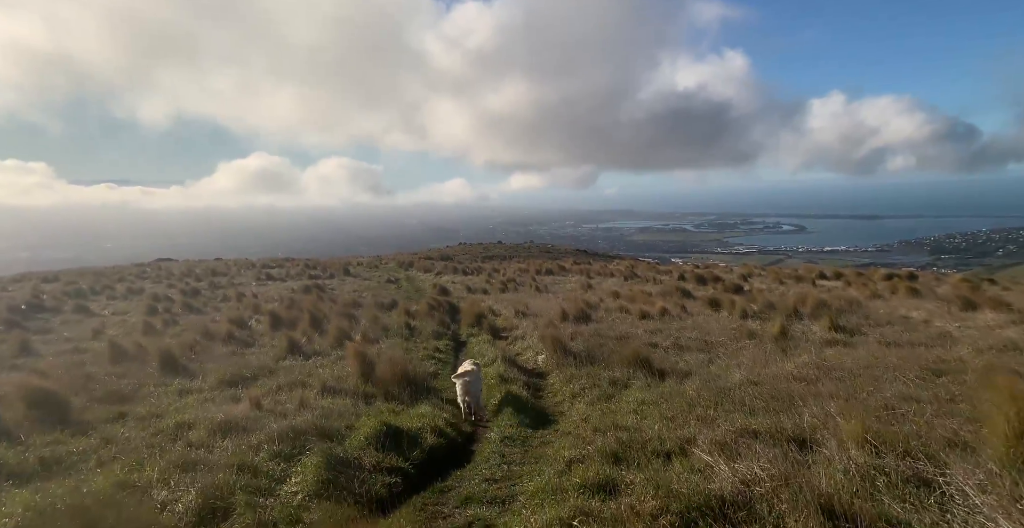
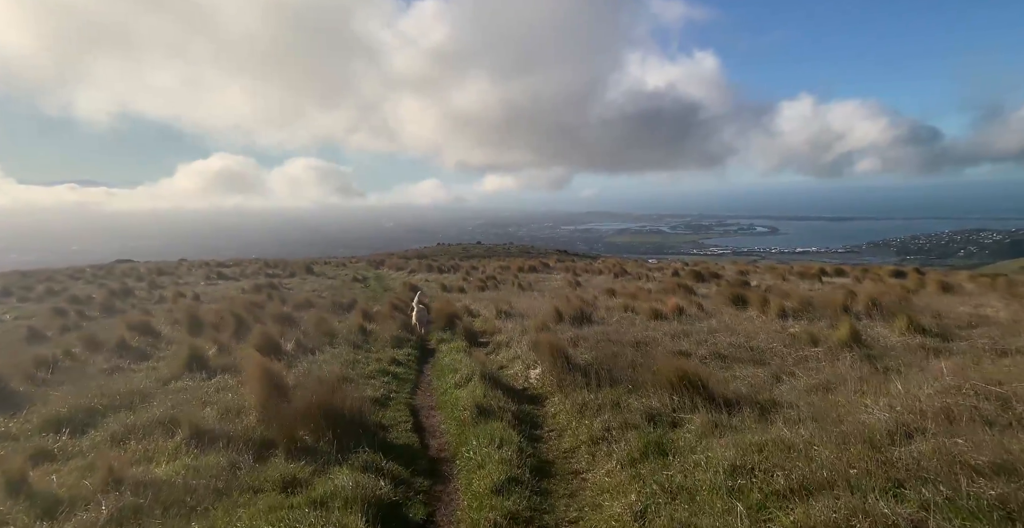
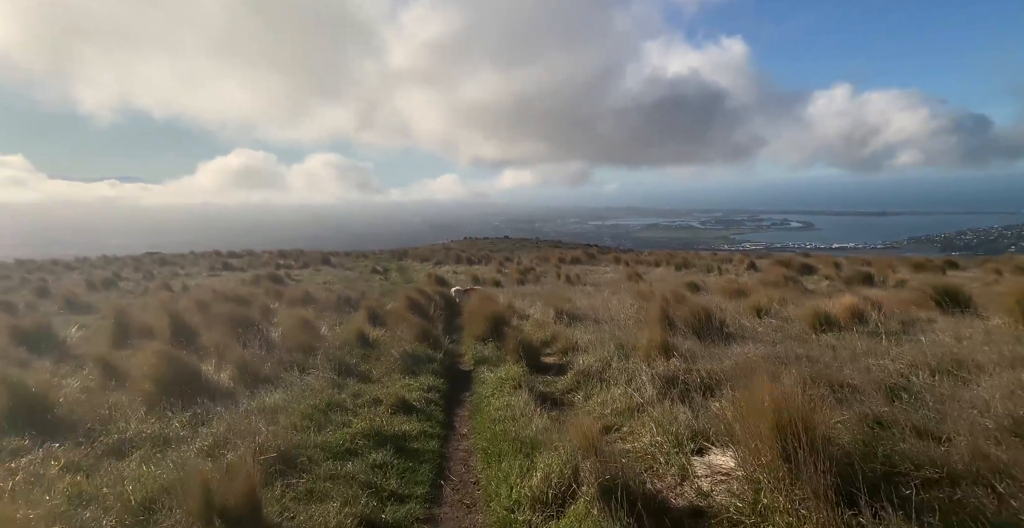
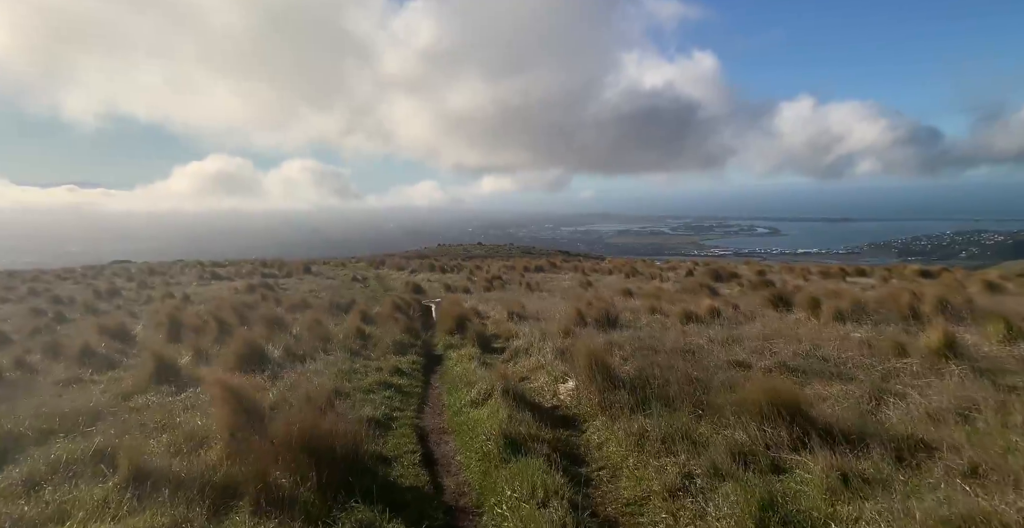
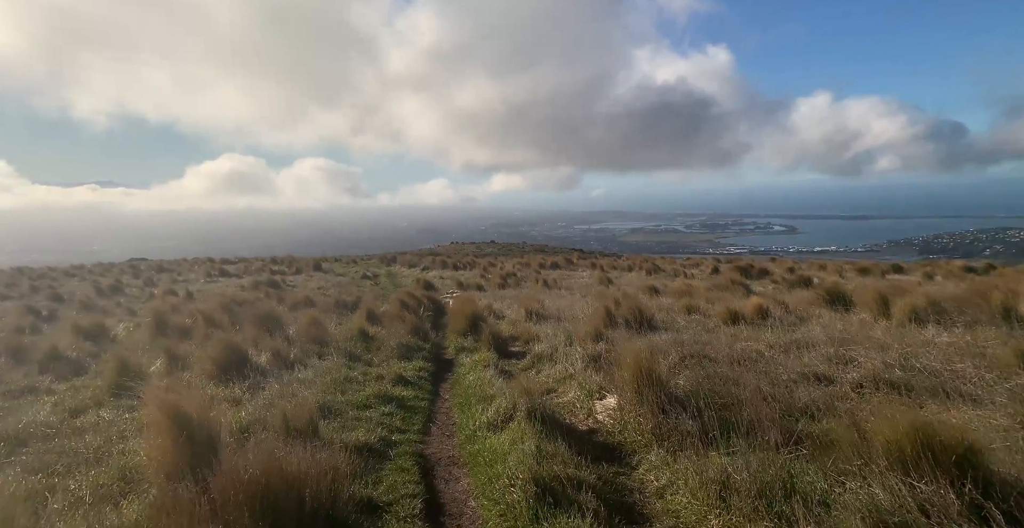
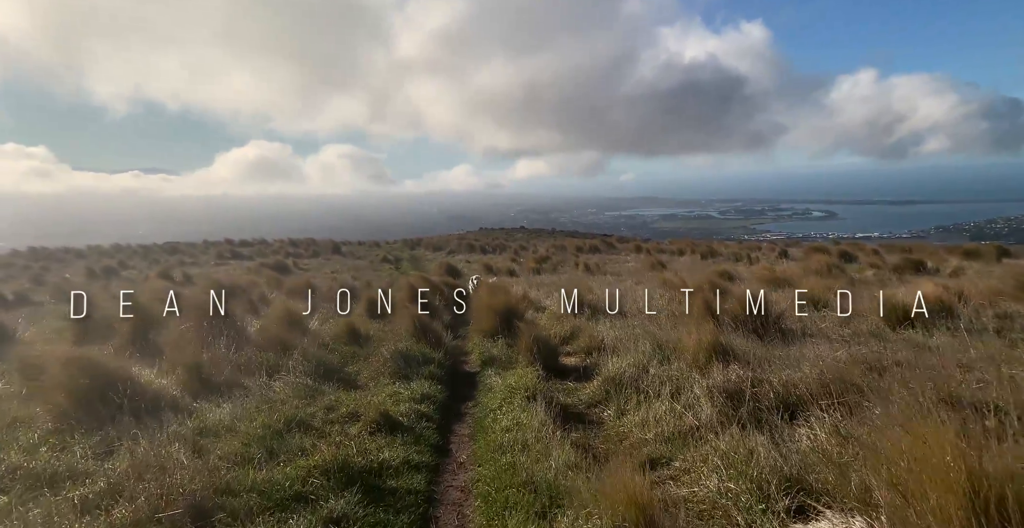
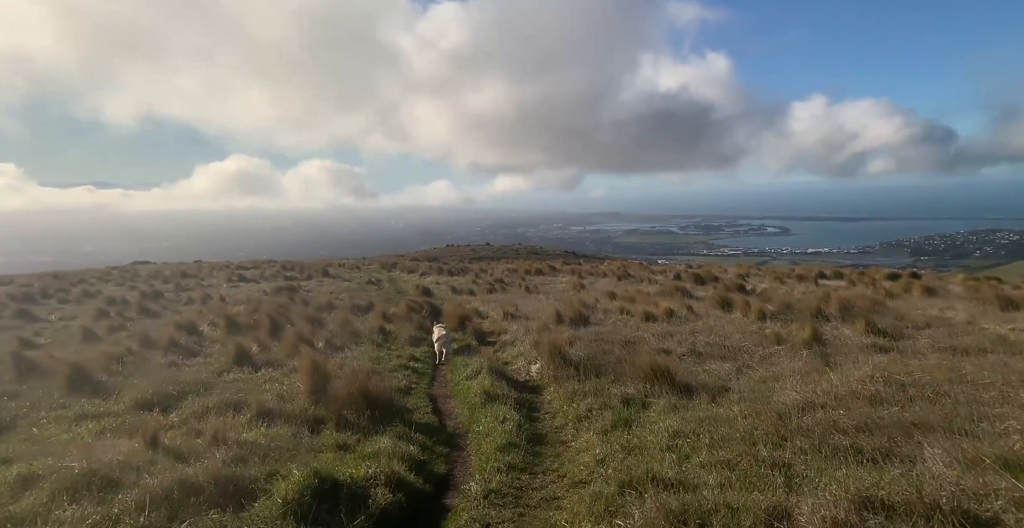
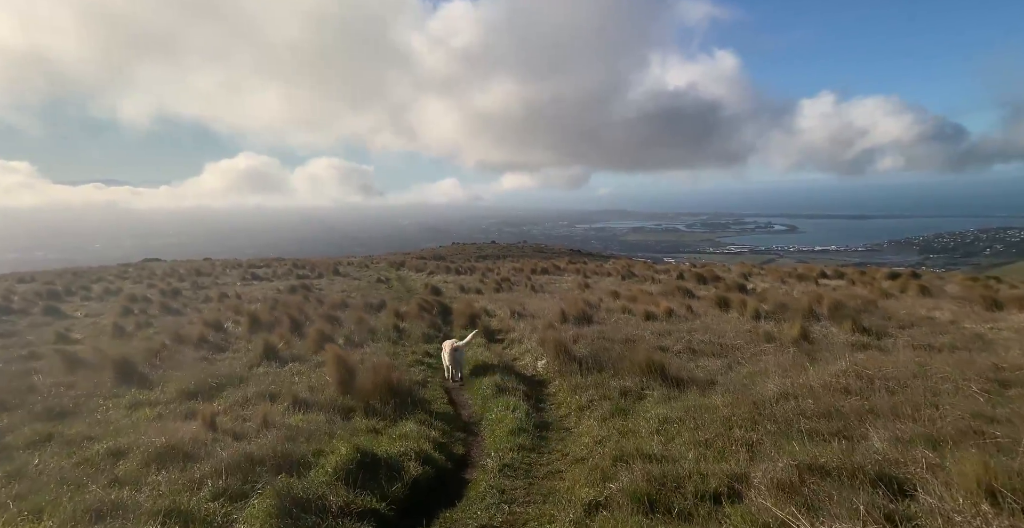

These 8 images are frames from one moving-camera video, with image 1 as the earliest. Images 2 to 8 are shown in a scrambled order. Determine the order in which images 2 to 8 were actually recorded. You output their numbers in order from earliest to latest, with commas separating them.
8, 7, 2, 4, 5, 3, 6
